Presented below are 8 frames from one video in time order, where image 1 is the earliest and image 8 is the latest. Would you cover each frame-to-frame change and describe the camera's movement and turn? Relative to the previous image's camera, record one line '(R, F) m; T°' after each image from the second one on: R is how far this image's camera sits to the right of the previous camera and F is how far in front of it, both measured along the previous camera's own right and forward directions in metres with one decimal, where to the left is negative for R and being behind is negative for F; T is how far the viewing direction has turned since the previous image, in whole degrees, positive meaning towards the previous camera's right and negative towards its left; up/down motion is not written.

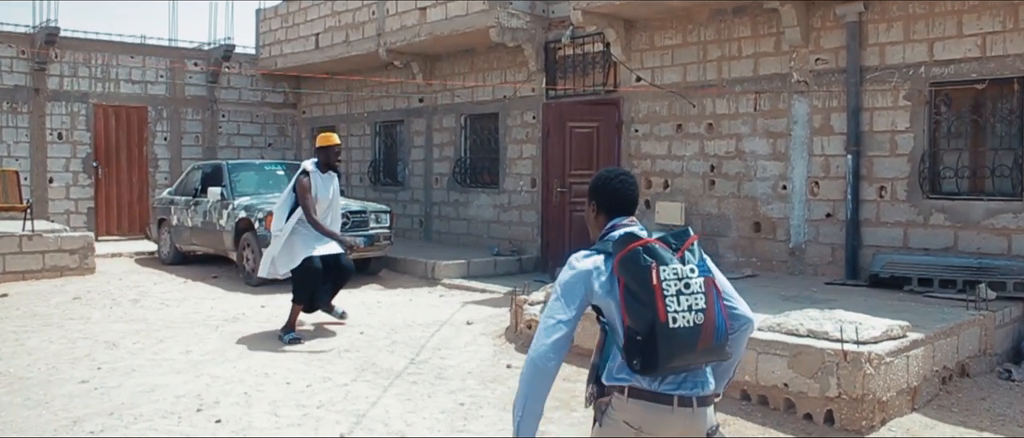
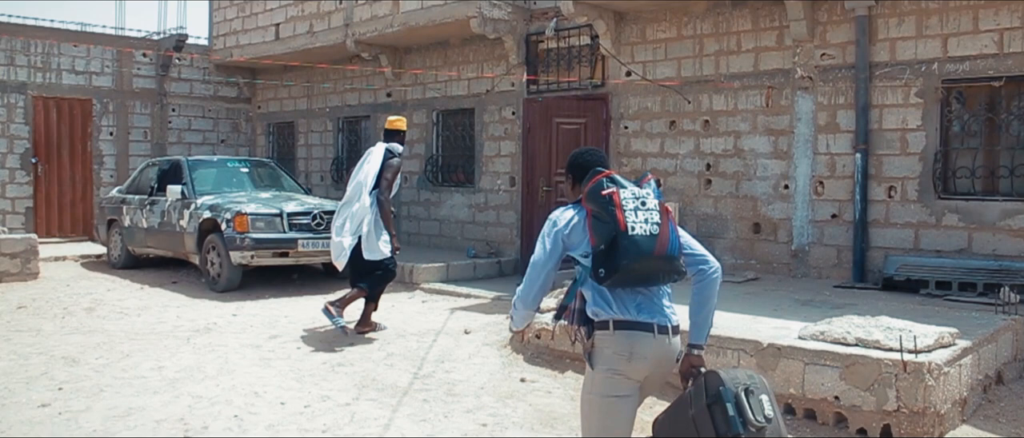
(-0.6, +0.6) m; +4°
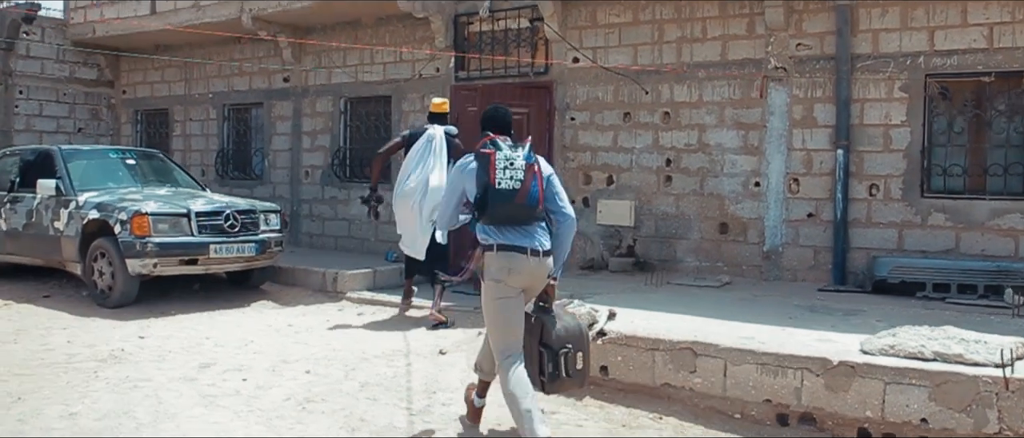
(-1.1, +1.1) m; +11°
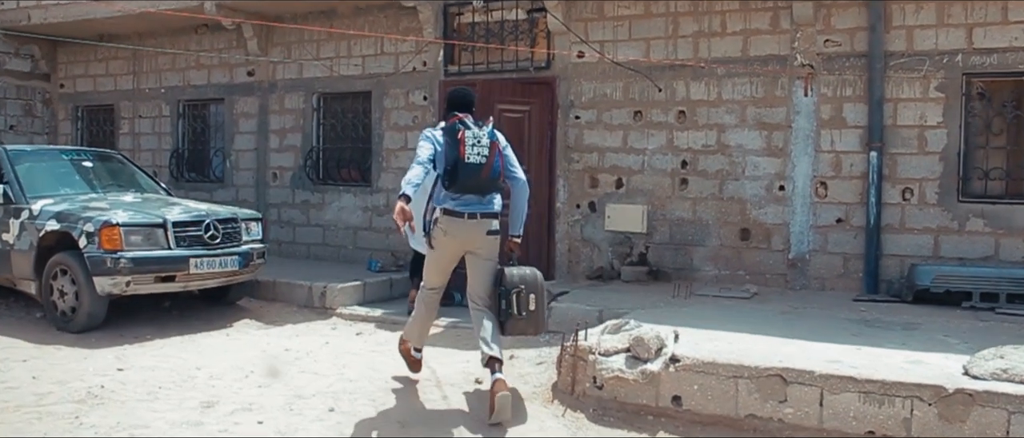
(-0.8, +0.7) m; +5°
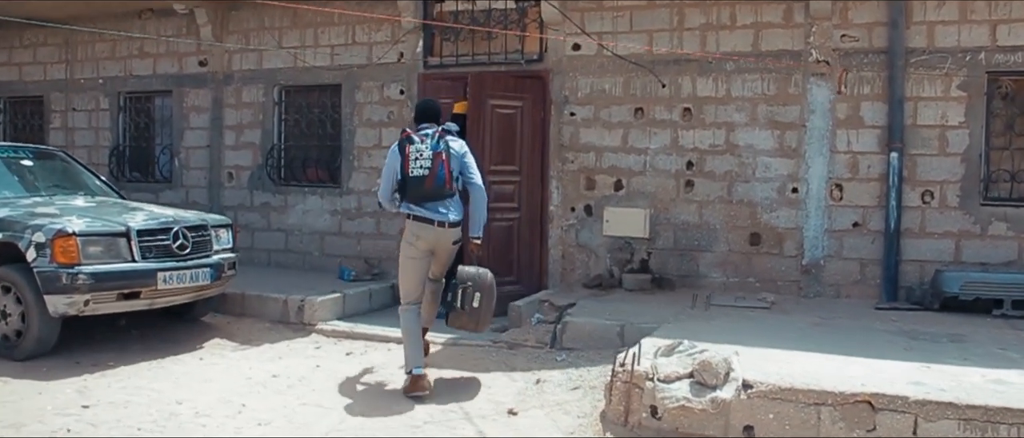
(-0.7, +0.7) m; +6°
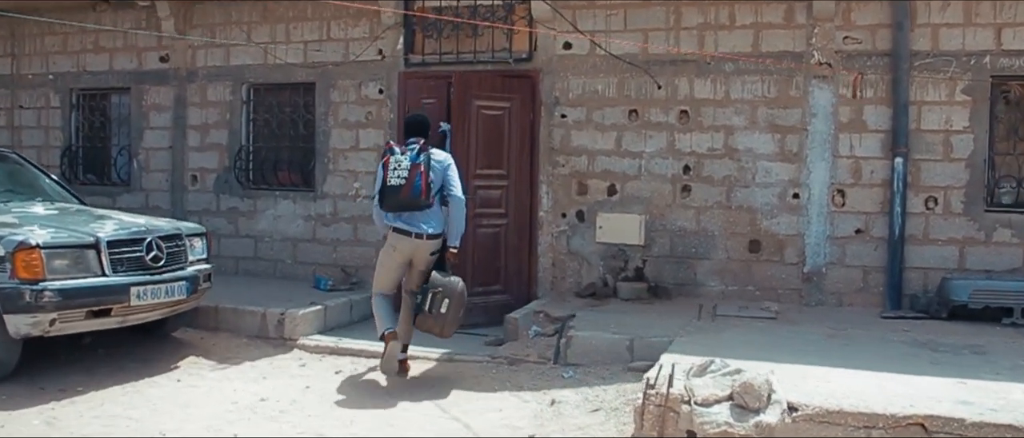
(-0.4, +0.4) m; +4°
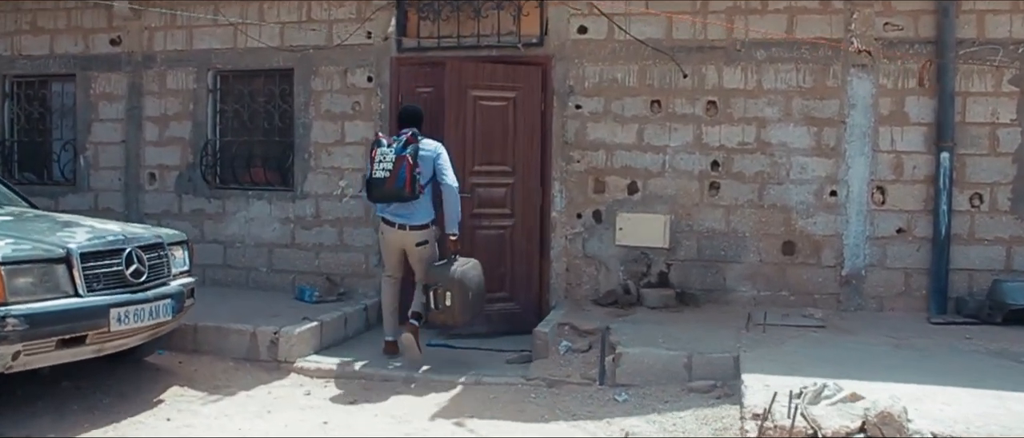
(-0.8, +0.8) m; +6°
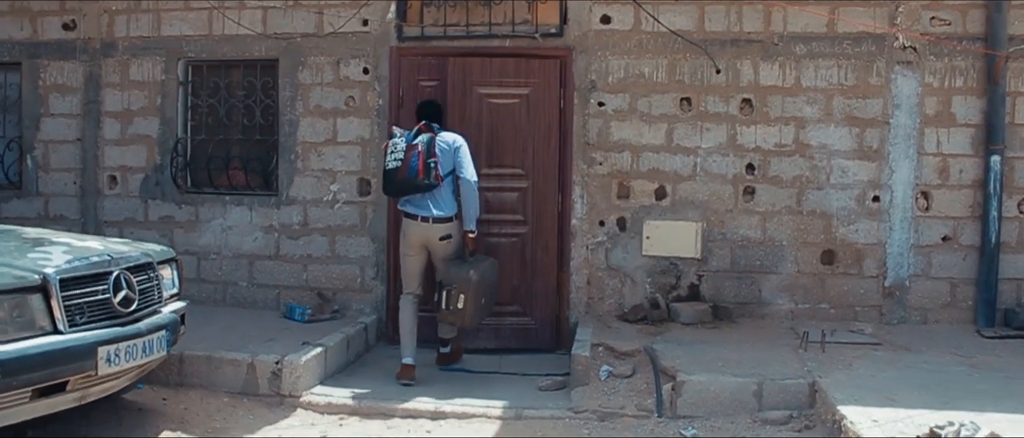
(-0.7, +0.7) m; +5°
